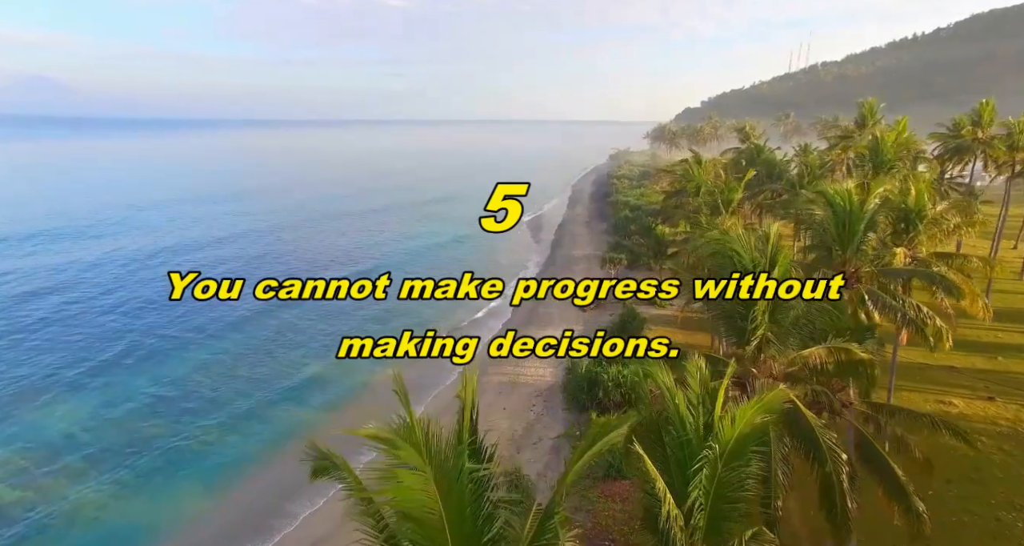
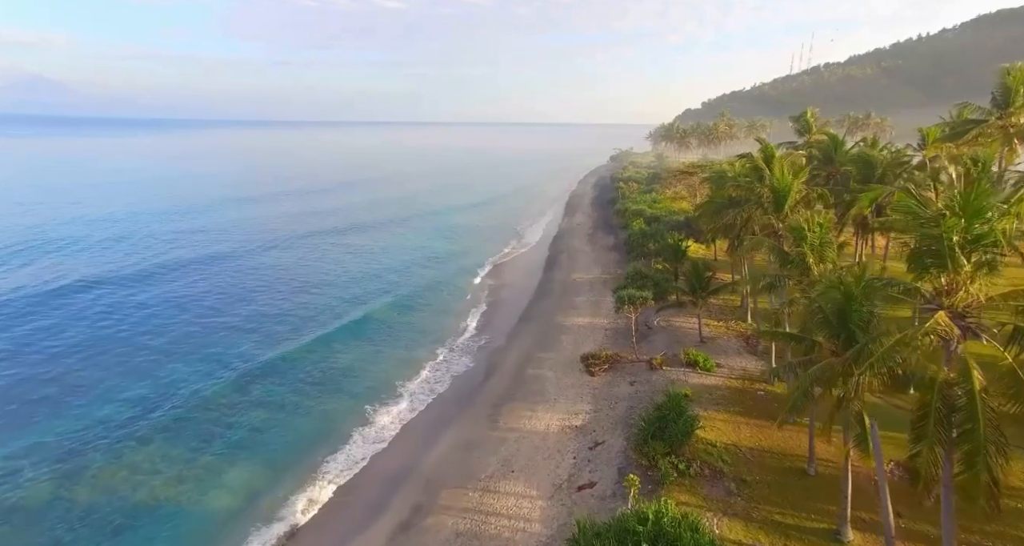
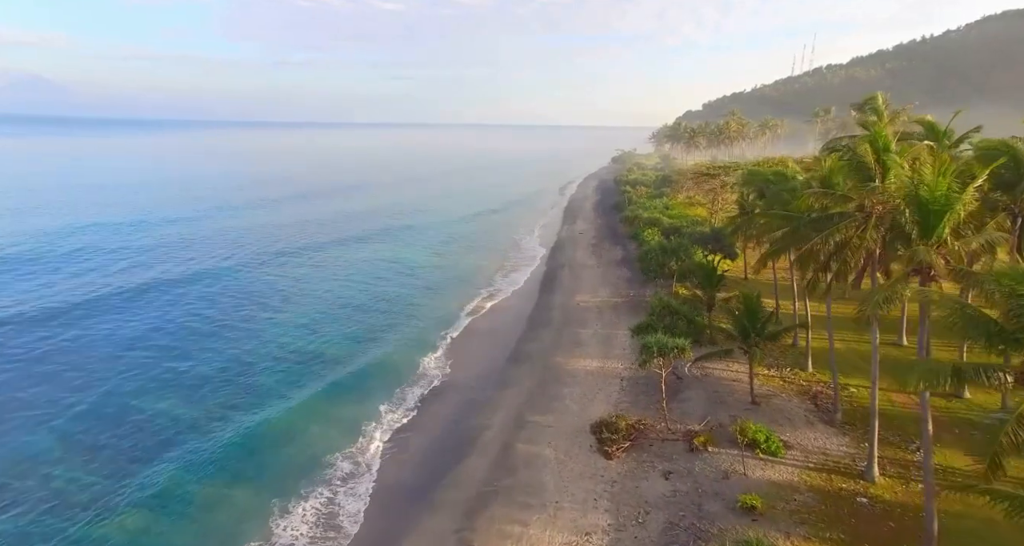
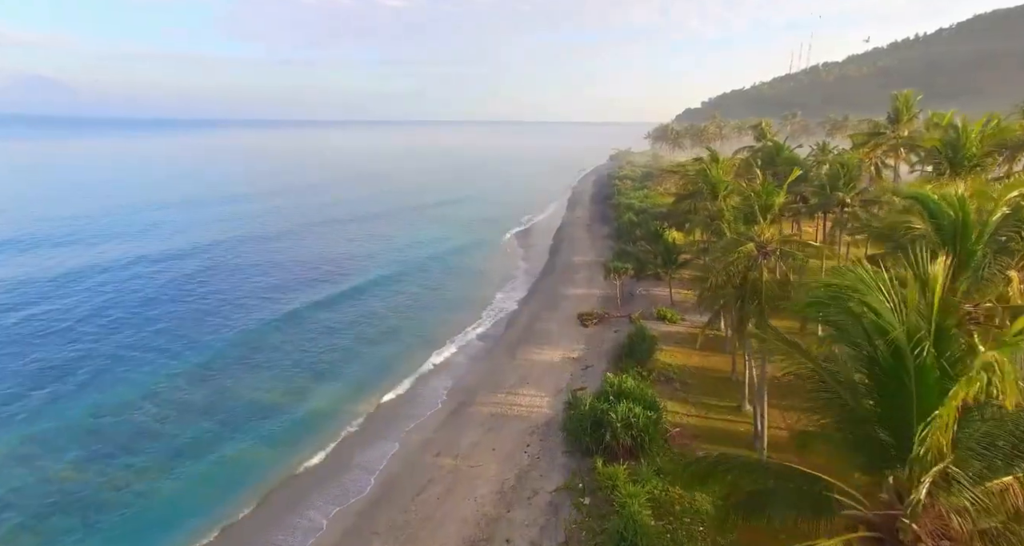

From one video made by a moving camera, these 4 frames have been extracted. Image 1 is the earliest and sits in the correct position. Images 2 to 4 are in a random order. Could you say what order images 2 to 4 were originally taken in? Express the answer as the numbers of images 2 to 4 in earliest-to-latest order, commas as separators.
4, 2, 3
